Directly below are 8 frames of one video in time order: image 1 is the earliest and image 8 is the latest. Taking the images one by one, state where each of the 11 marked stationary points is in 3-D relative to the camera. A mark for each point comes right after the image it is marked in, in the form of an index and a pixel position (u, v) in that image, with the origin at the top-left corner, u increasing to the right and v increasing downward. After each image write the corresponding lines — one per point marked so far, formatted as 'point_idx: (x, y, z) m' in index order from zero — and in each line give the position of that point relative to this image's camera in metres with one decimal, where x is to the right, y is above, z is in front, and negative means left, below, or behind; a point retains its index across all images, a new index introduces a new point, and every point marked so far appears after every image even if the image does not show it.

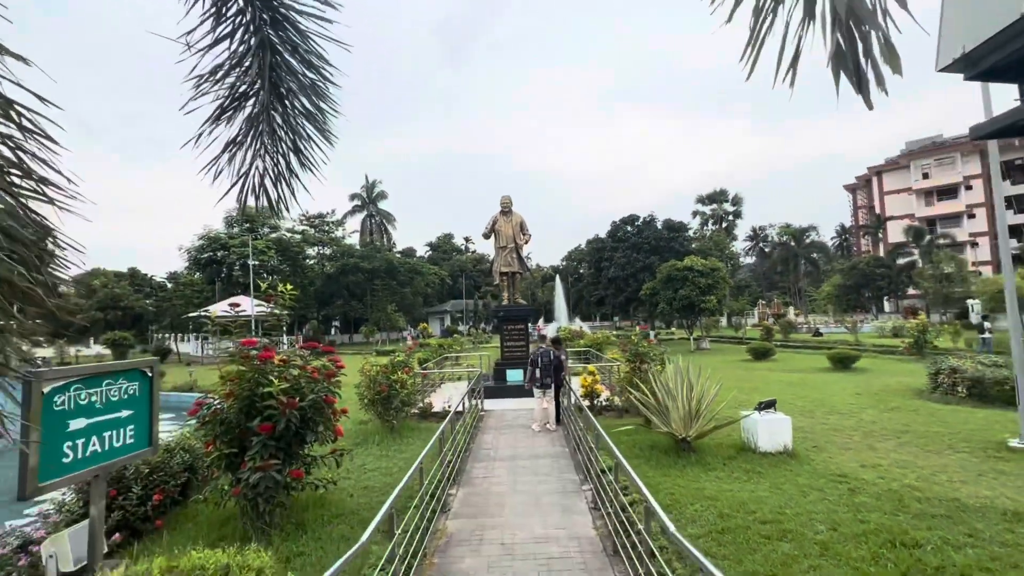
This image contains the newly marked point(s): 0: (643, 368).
0: (+2.2, -1.3, +8.6) m
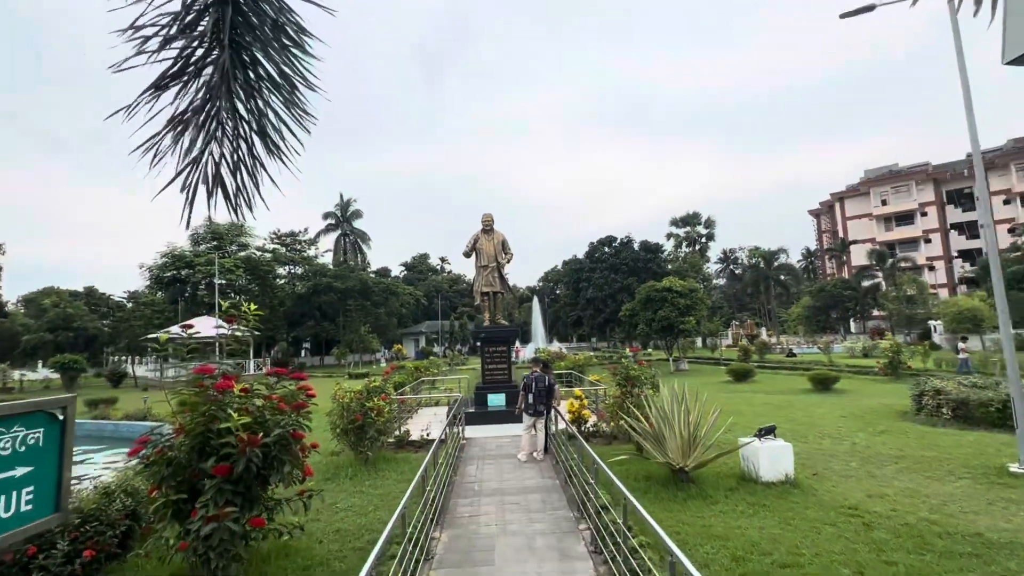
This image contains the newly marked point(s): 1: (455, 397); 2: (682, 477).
0: (+1.9, -1.6, +8.2) m
1: (-1.3, -2.4, +11.8) m
2: (+2.1, -2.4, +6.6) m
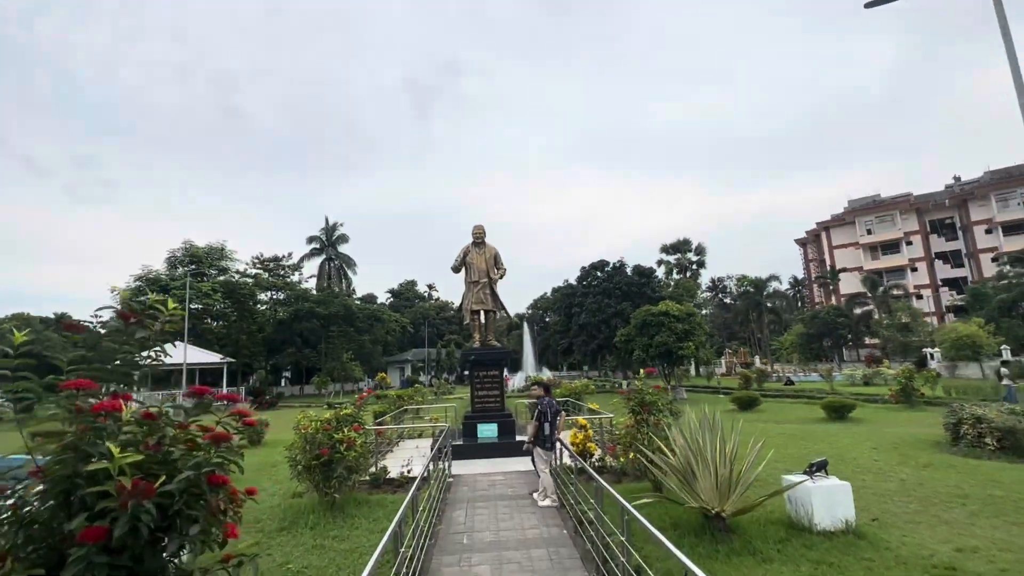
0: (+1.8, -1.8, +7.0) m
1: (-1.4, -2.8, +10.5) m
2: (+2.1, -2.4, +5.4) m
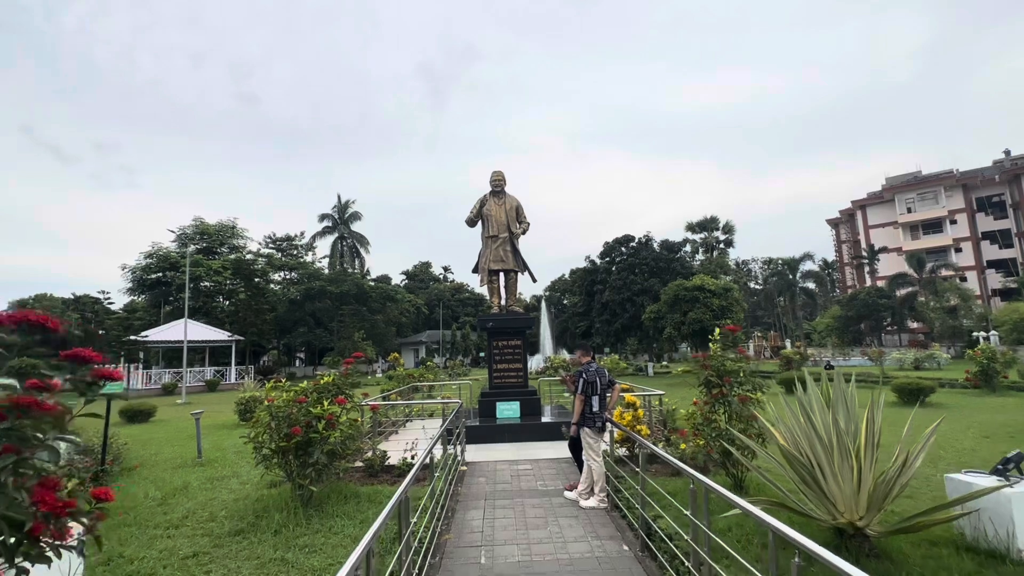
0: (+2.2, -1.1, +5.2) m
1: (-1.0, -2.0, +8.8) m
2: (+2.4, -1.8, +3.6) m
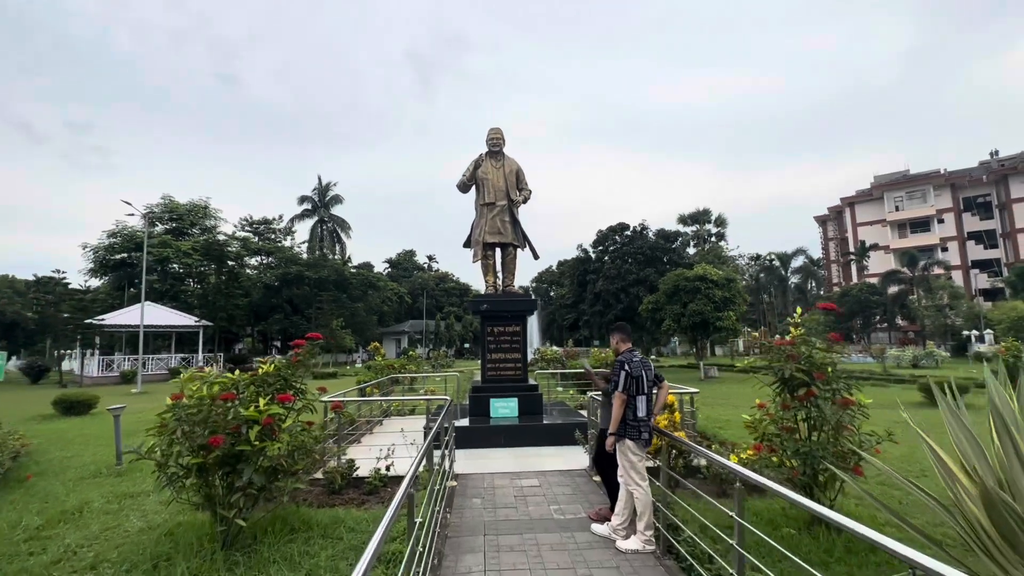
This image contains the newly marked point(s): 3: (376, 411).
0: (+2.3, -0.8, +3.9) m
1: (-1.1, -1.6, +7.3) m
2: (+2.5, -1.5, +2.2) m
3: (-2.1, -1.9, +8.2) m
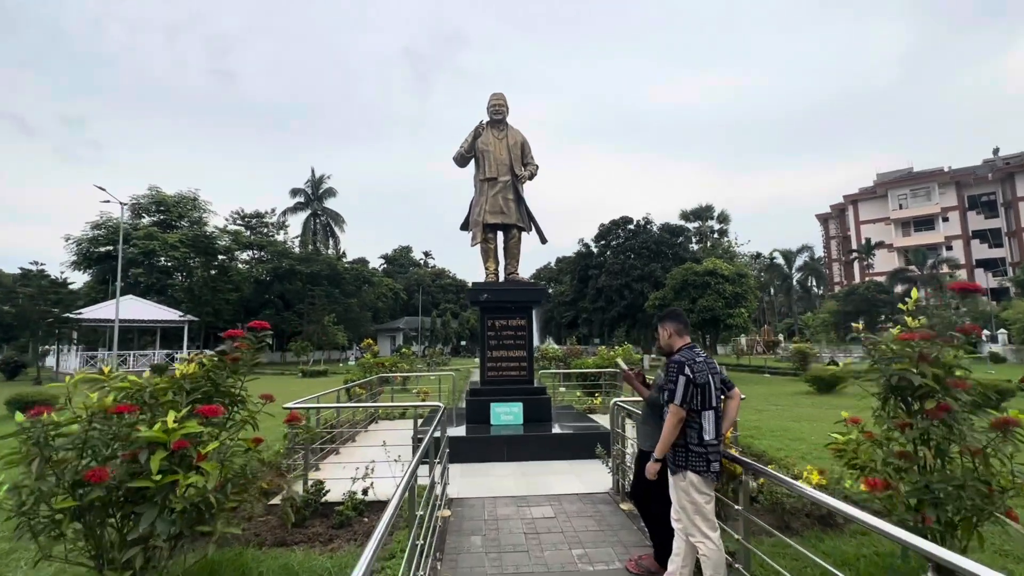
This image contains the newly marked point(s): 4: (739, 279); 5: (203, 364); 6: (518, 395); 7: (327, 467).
0: (+2.3, -0.7, +2.8) m
1: (-1.0, -1.4, +6.3) m
2: (+2.6, -1.4, +1.2) m
3: (-2.1, -1.7, +7.1) m
4: (+8.3, +0.3, +19.3) m
5: (-1.8, -0.4, +3.0) m
6: (+0.1, -1.4, +6.7) m
7: (-1.8, -1.7, +5.1) m
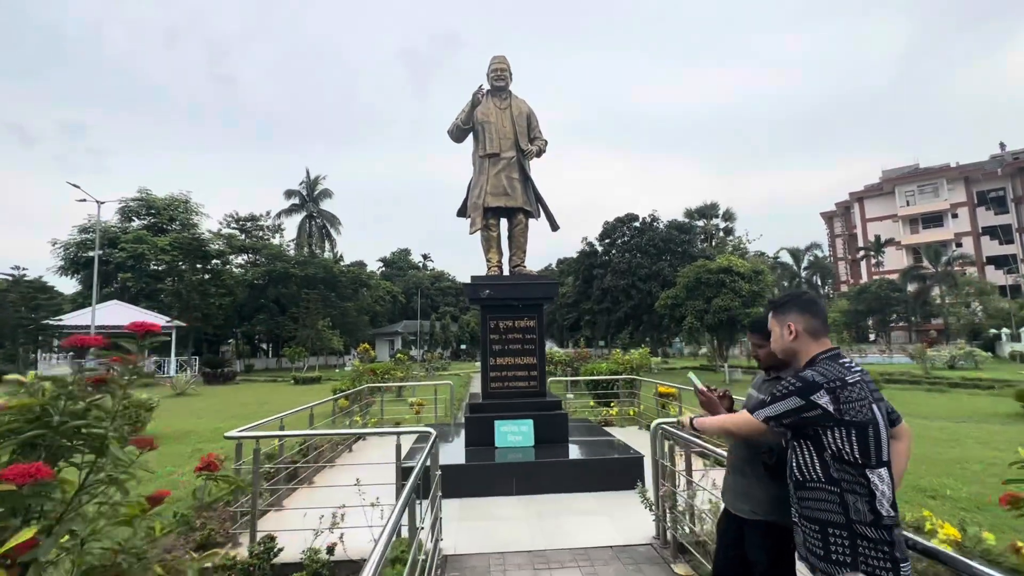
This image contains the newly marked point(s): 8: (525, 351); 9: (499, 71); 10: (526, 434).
0: (+2.4, -0.6, +1.7) m
1: (-0.9, -1.4, +5.1) m
2: (+2.7, -1.3, 0.0) m
3: (-2.0, -1.7, +6.0) m
4: (+8.4, +0.4, +18.2) m
5: (-1.7, -0.4, +1.9) m
6: (+0.2, -1.3, +5.6) m
7: (-1.7, -1.7, +3.9) m
8: (+0.1, -0.7, +5.8) m
9: (-0.2, +2.7, +6.6) m
10: (+0.1, -1.5, +5.4) m
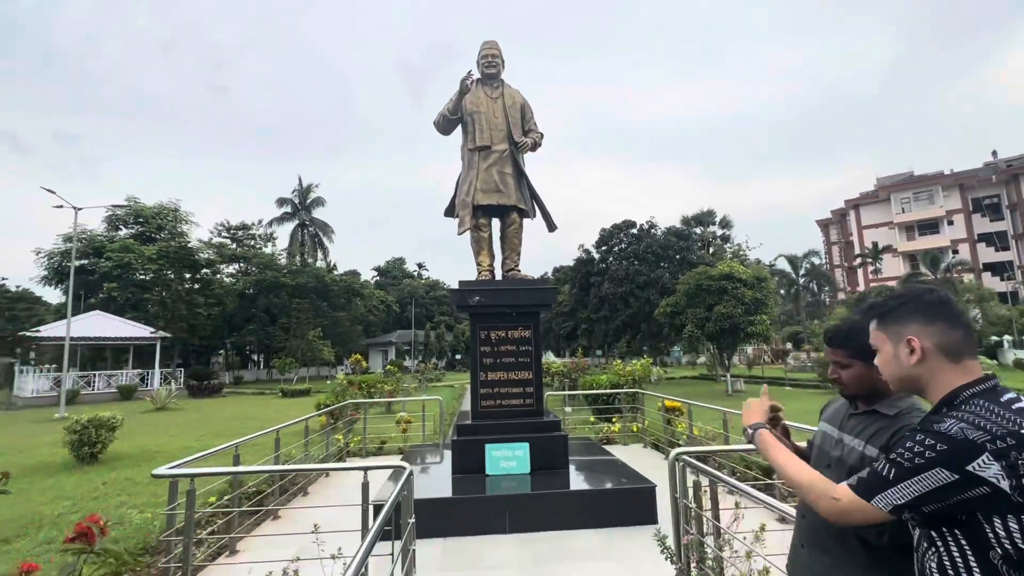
0: (+2.4, -0.5, +1.1) m
1: (-1.0, -1.4, +4.5) m
2: (+2.6, -1.2, -0.6) m
3: (-2.1, -1.8, +5.3) m
4: (+8.2, +0.1, +17.7) m
5: (-1.7, -0.4, +1.3) m
6: (+0.1, -1.3, +5.0) m
7: (-1.7, -1.7, +3.3) m
8: (+0.1, -0.7, +5.2) m
9: (-0.3, +2.6, +6.0) m
10: (+0.1, -1.5, +4.8) m
